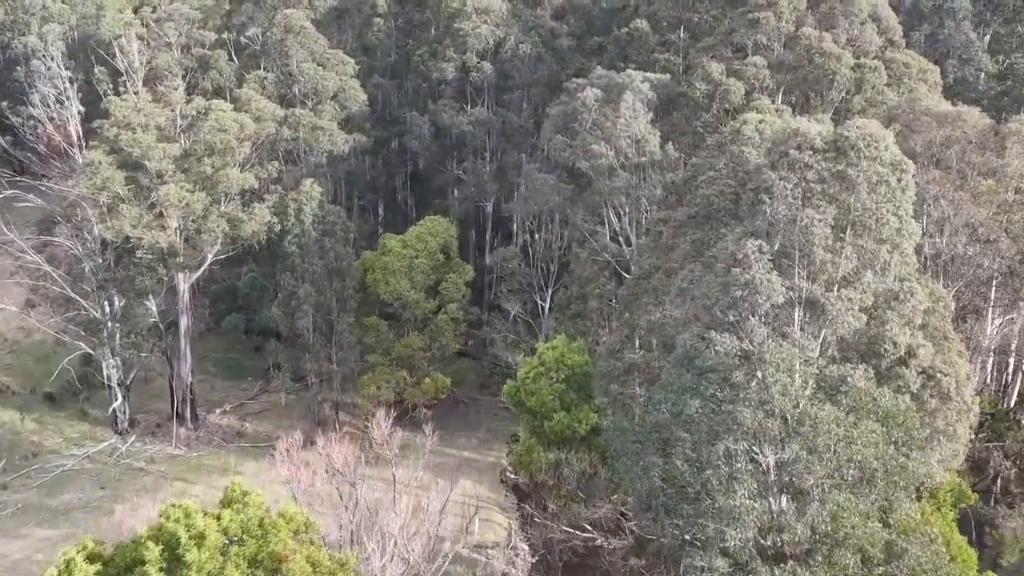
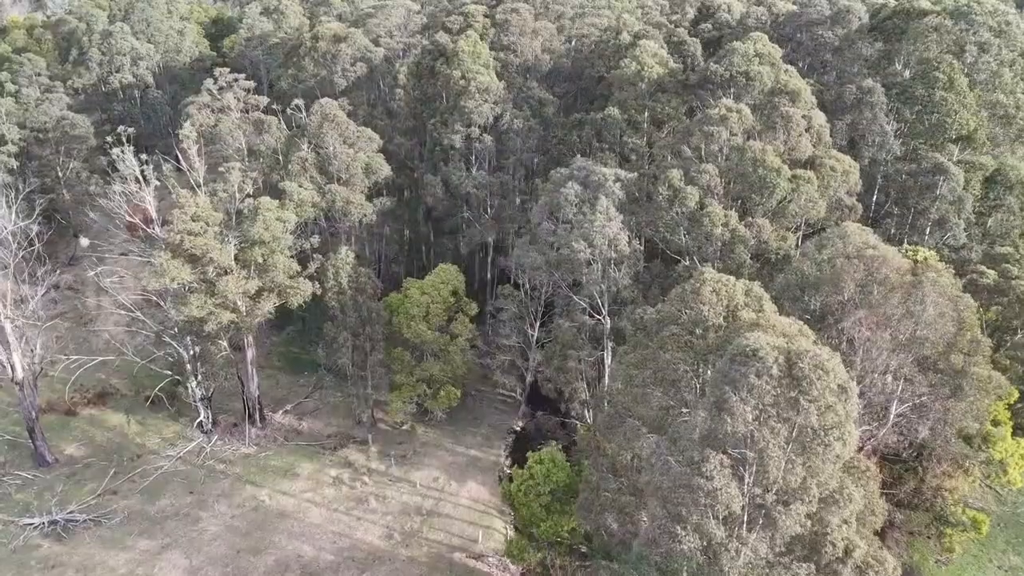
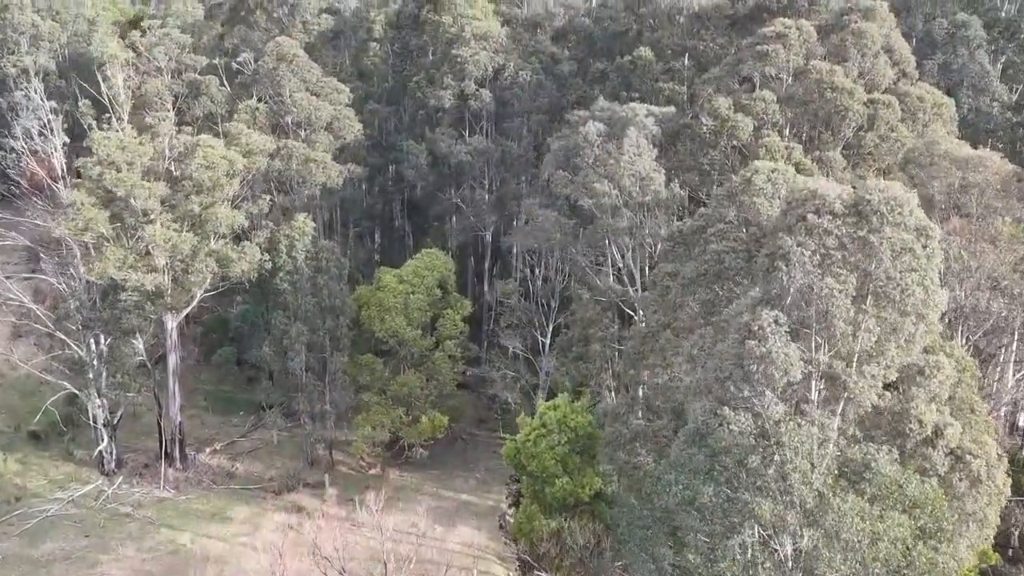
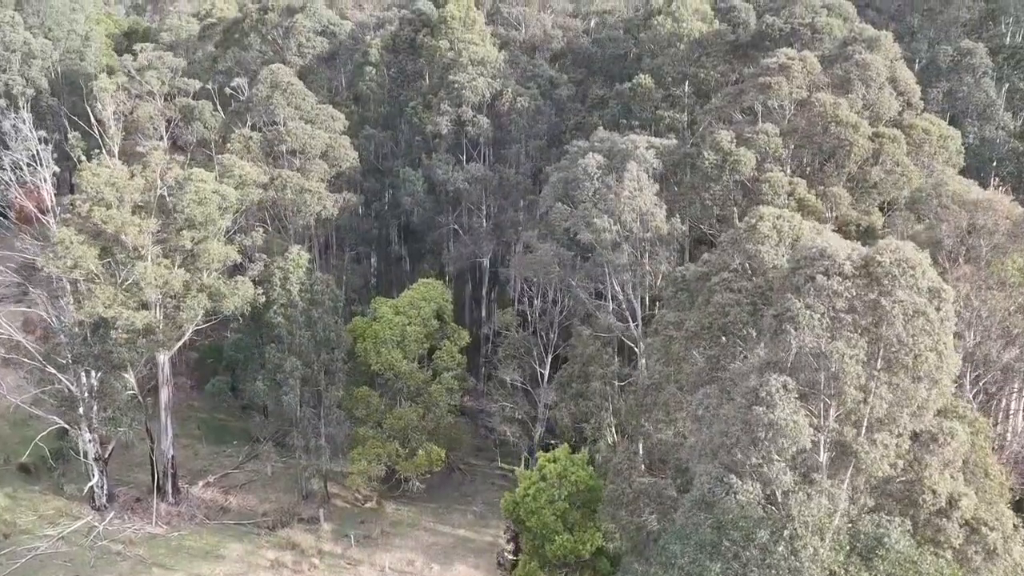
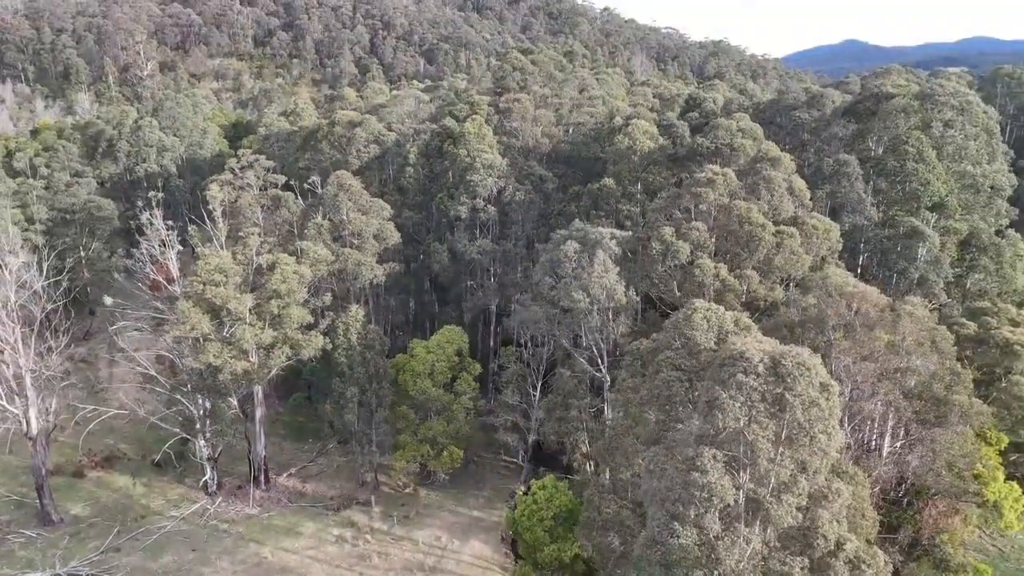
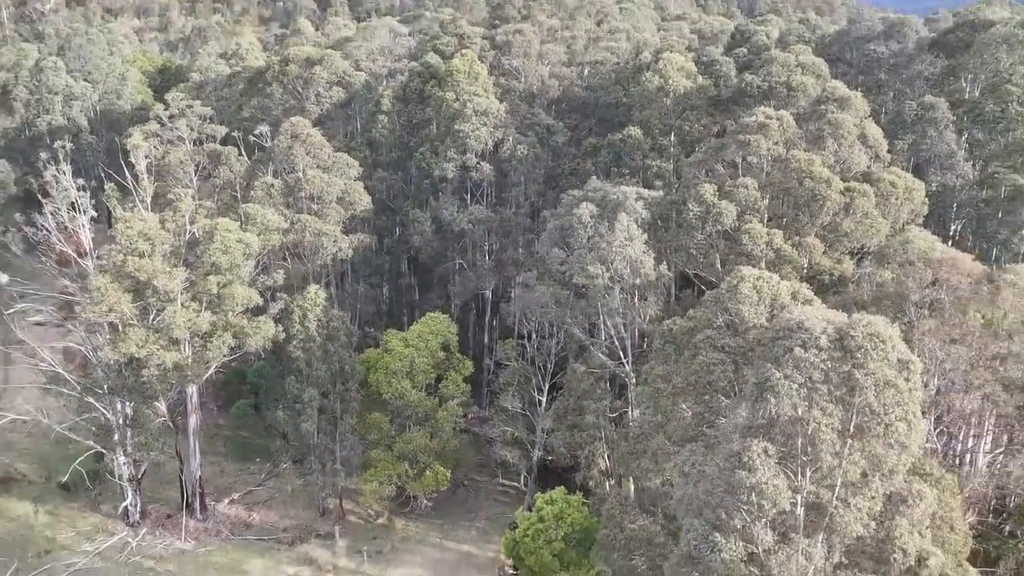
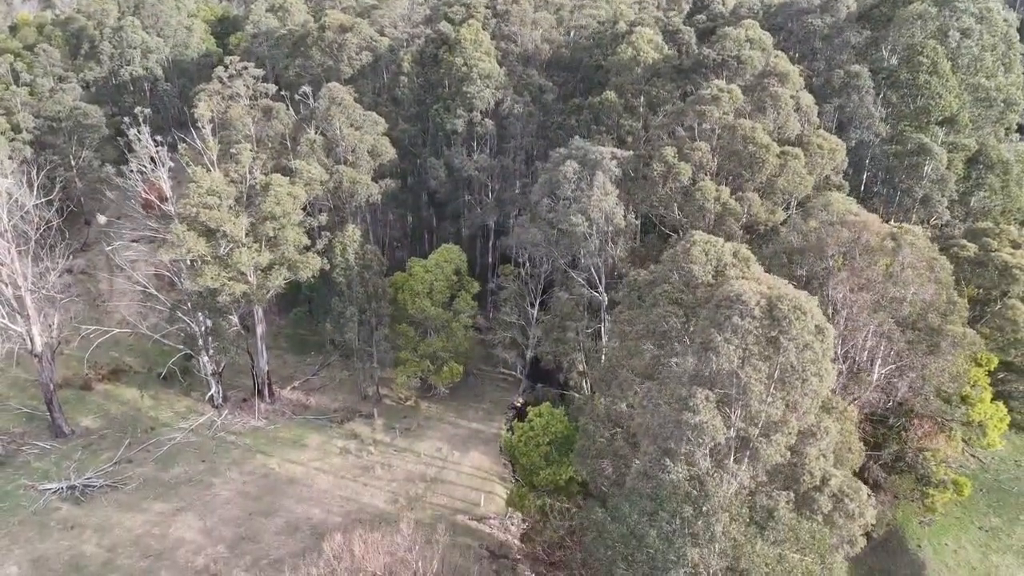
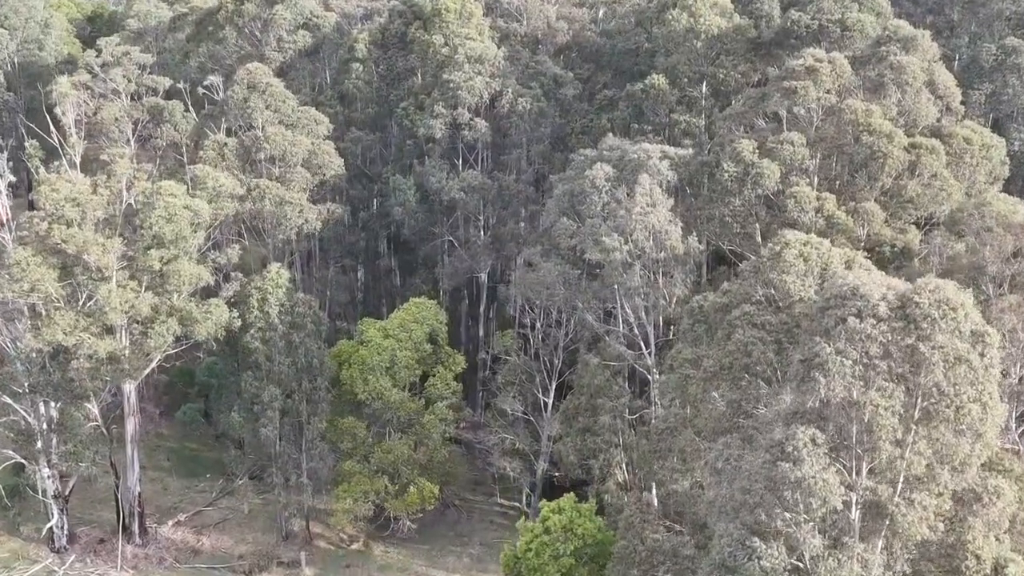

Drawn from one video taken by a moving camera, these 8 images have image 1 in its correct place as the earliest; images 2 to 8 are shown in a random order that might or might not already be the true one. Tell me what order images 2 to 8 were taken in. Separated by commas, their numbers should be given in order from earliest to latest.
3, 4, 8, 6, 5, 7, 2
